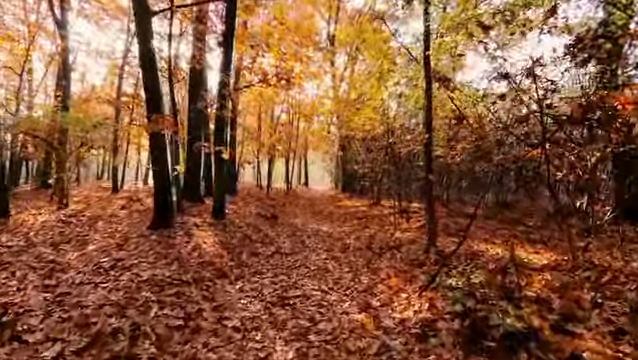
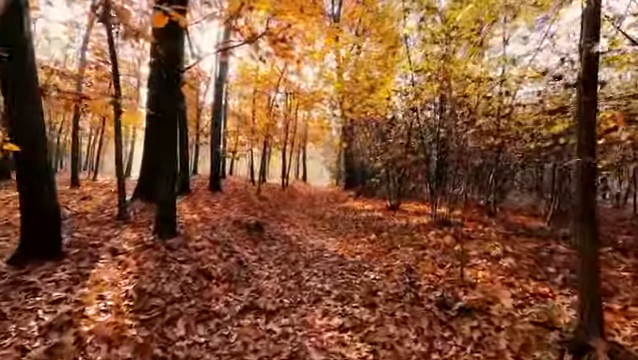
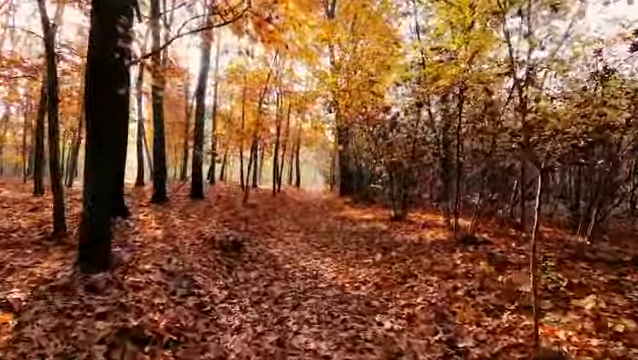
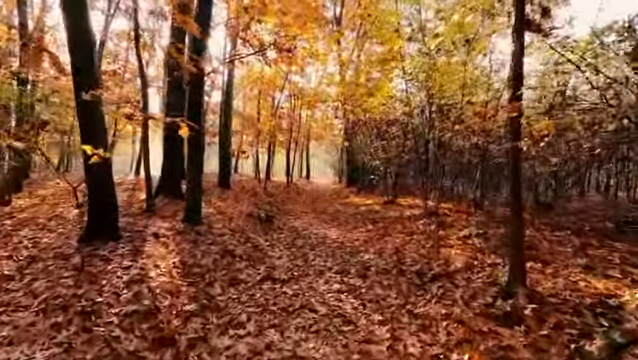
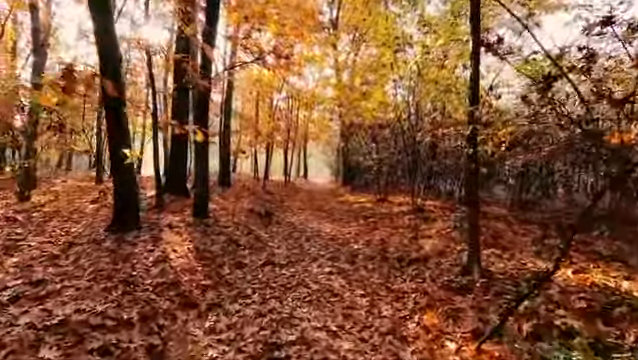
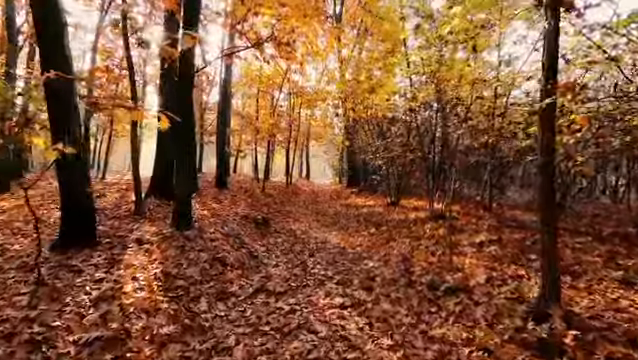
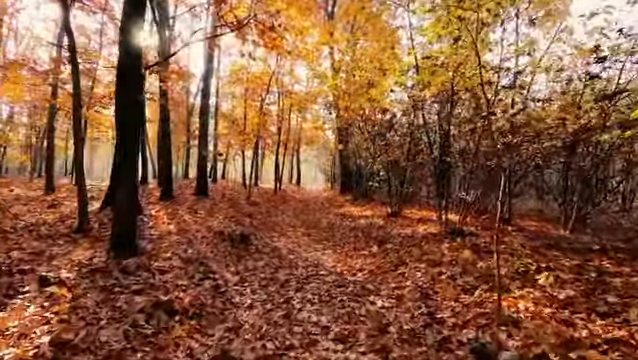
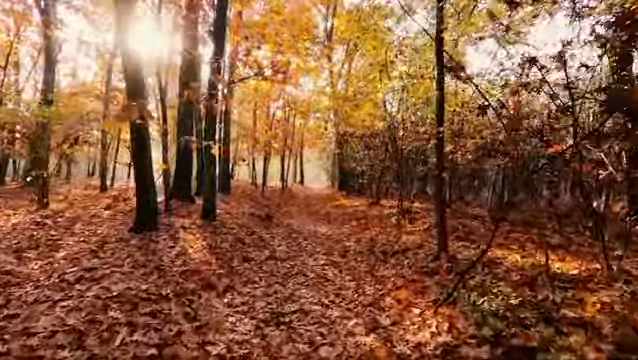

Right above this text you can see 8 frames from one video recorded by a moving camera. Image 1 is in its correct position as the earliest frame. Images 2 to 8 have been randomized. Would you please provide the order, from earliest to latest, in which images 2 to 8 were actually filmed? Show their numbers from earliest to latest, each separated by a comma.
8, 5, 4, 6, 2, 7, 3
